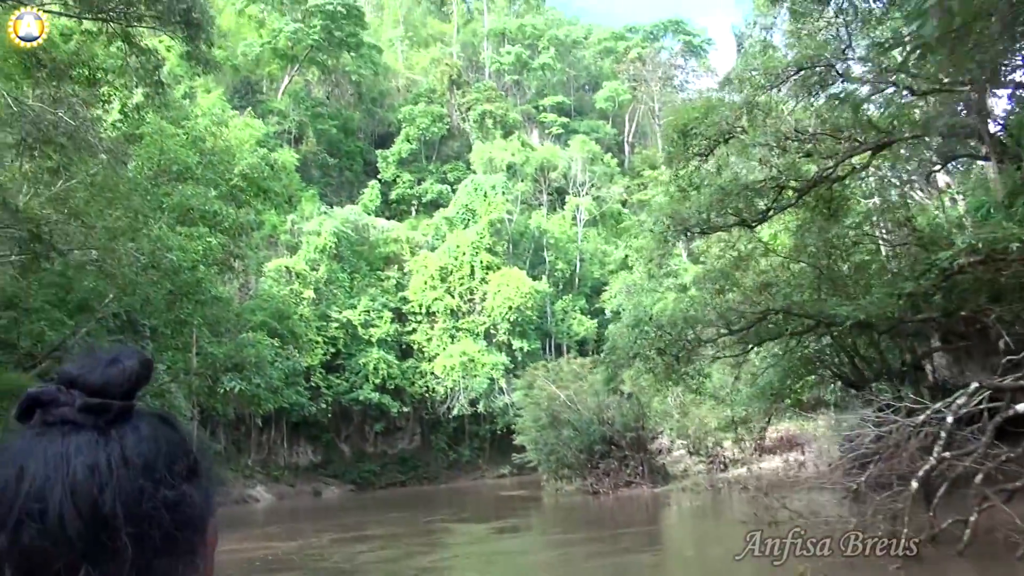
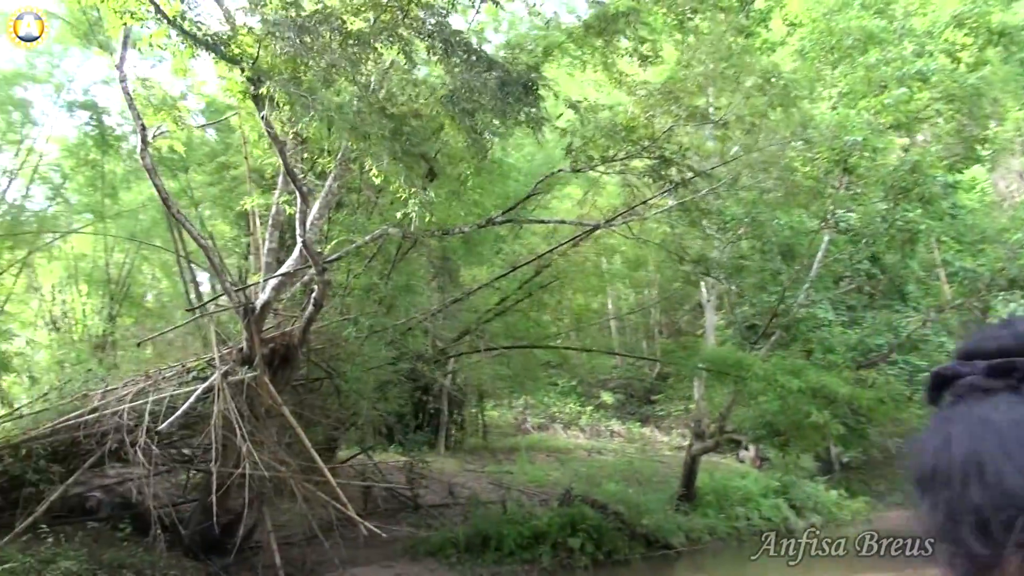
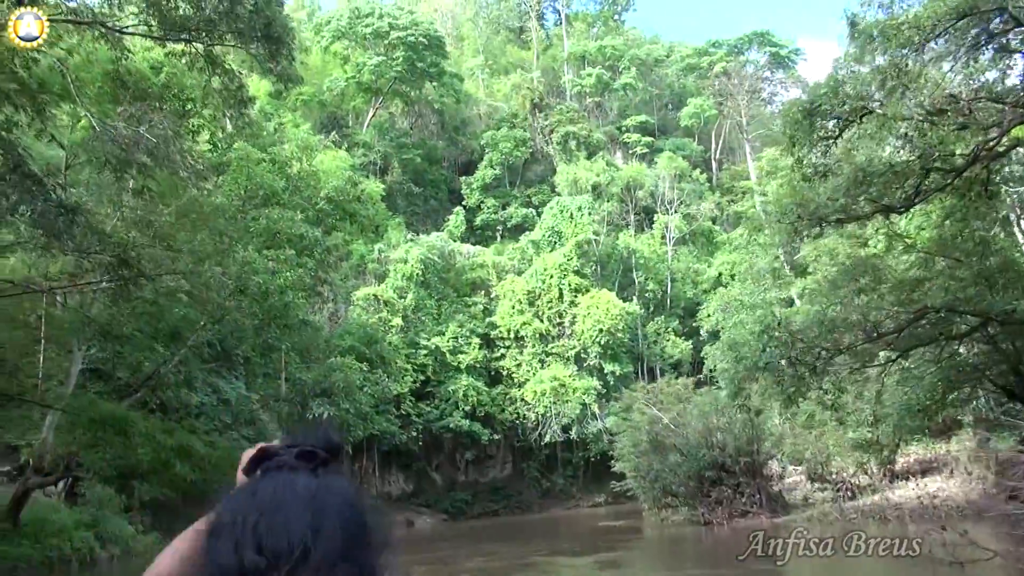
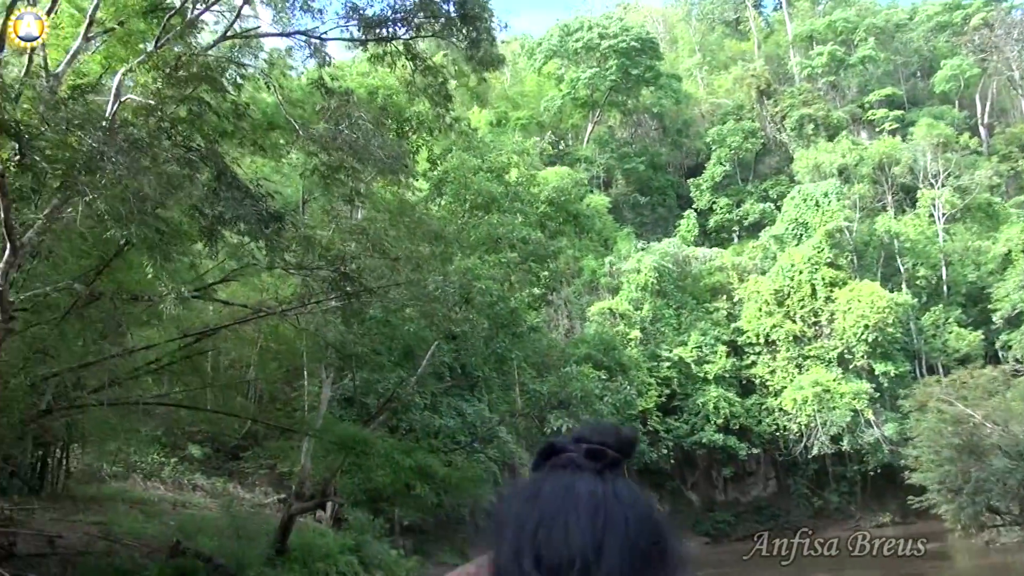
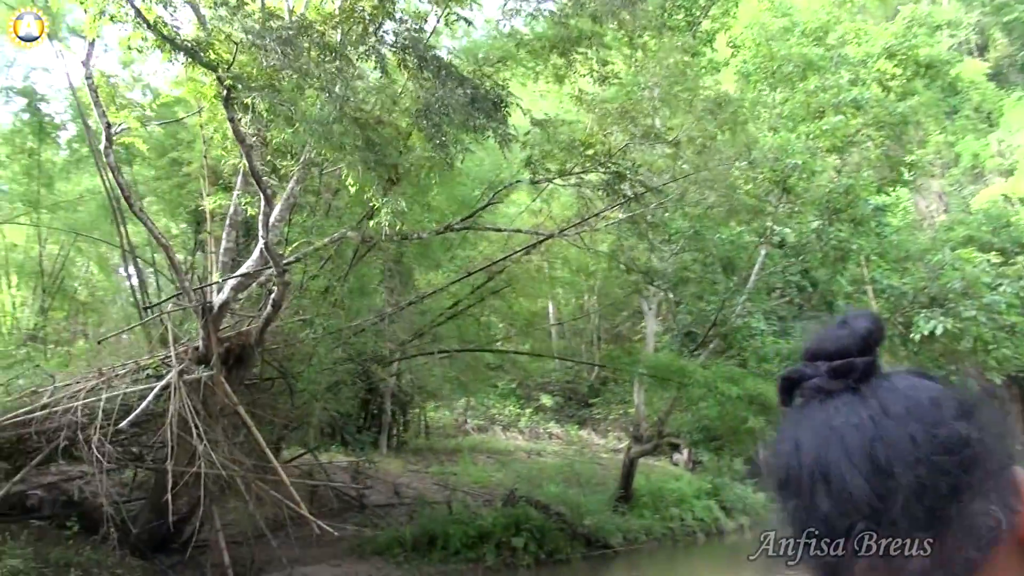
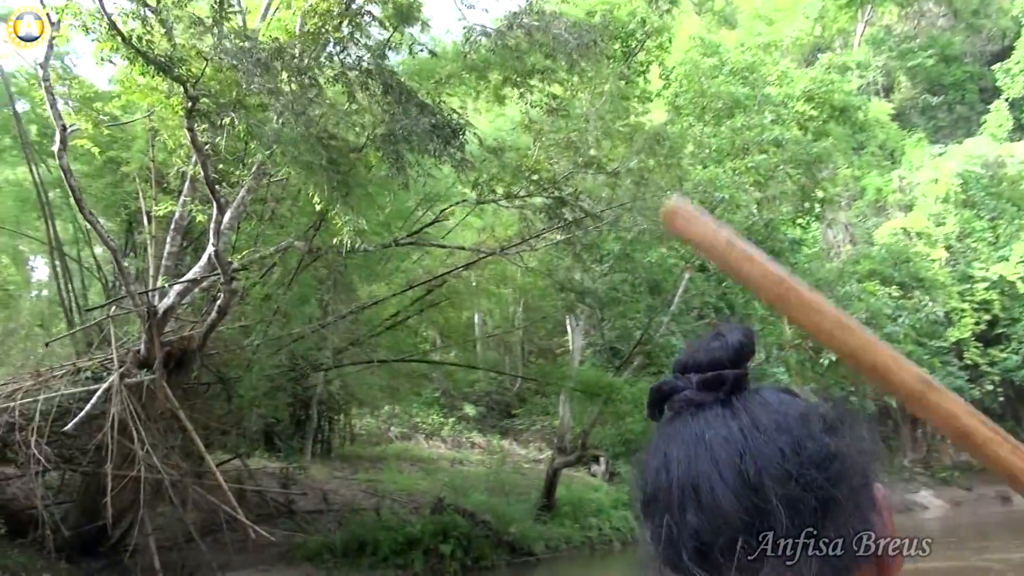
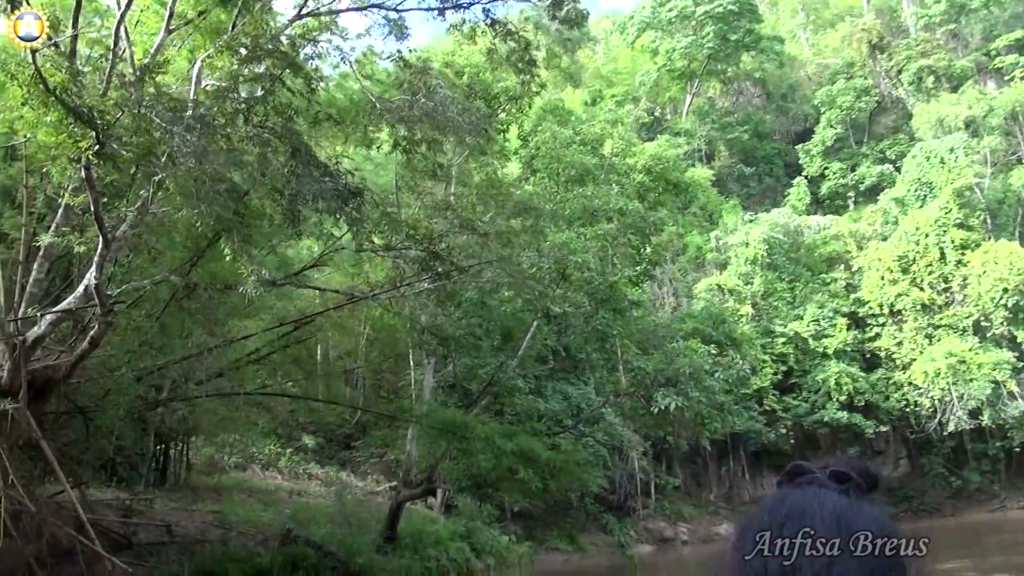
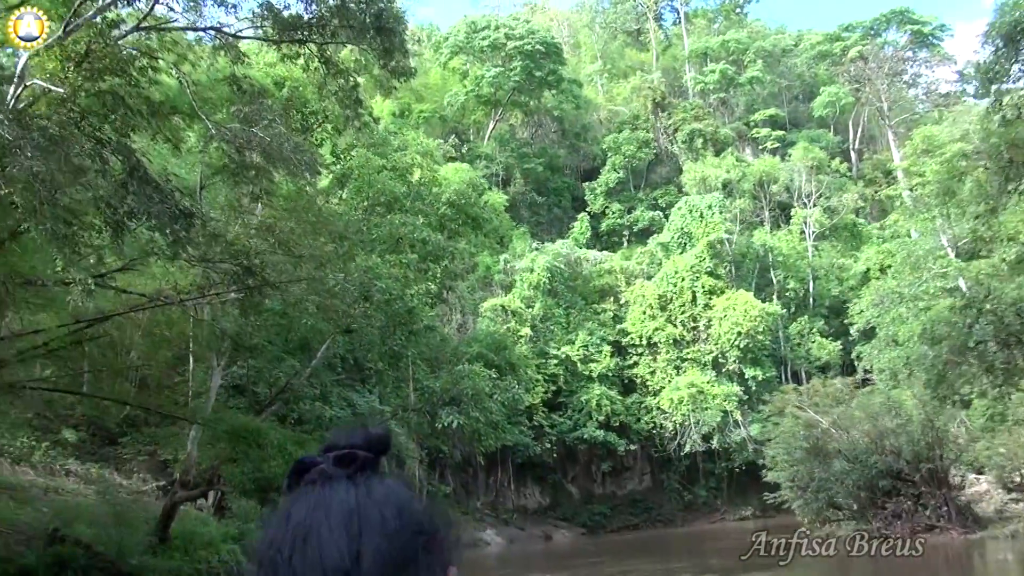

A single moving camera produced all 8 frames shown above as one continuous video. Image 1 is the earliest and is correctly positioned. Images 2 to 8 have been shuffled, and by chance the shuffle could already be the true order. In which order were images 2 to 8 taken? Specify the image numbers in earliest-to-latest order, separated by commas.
3, 8, 4, 7, 6, 5, 2
